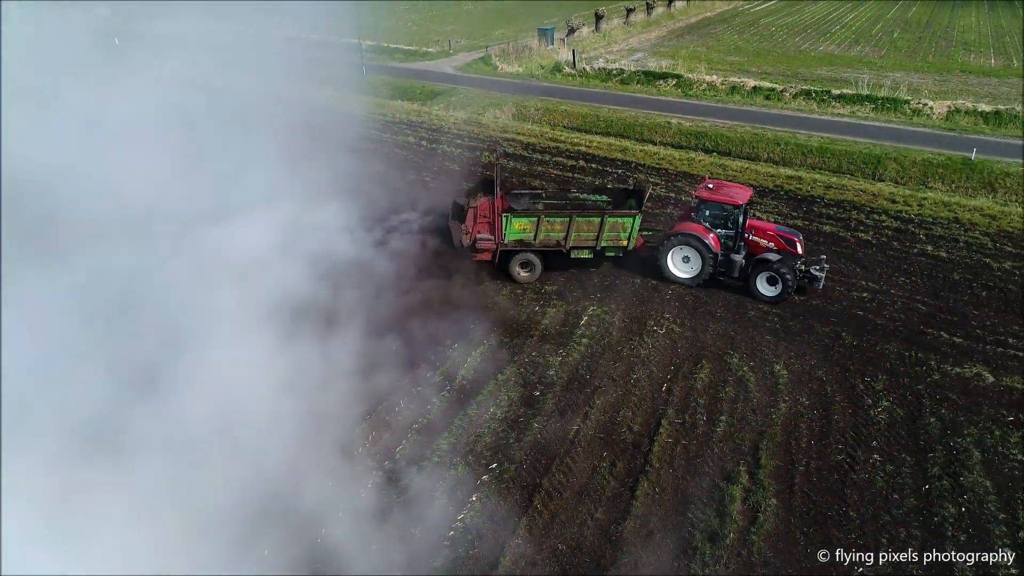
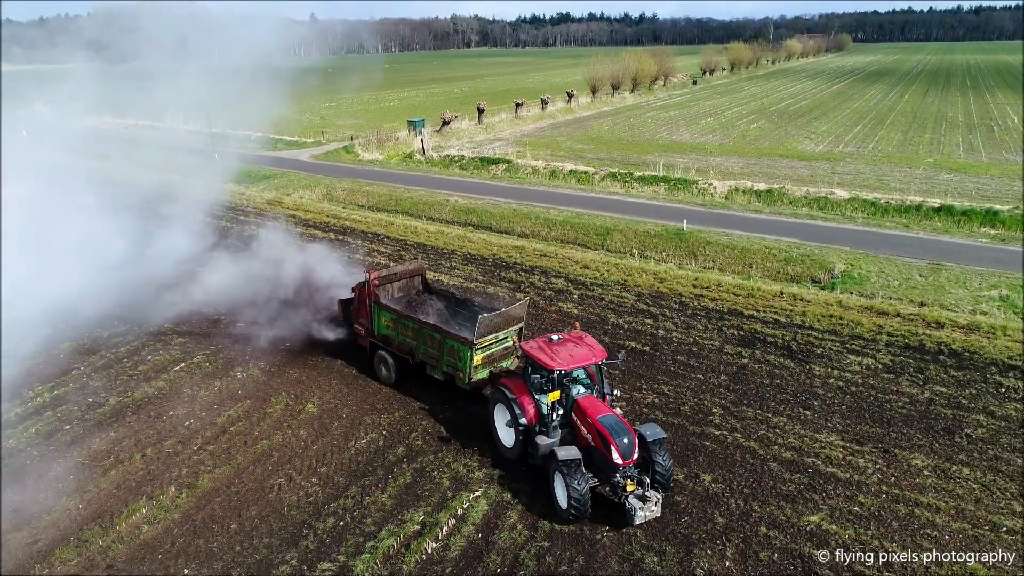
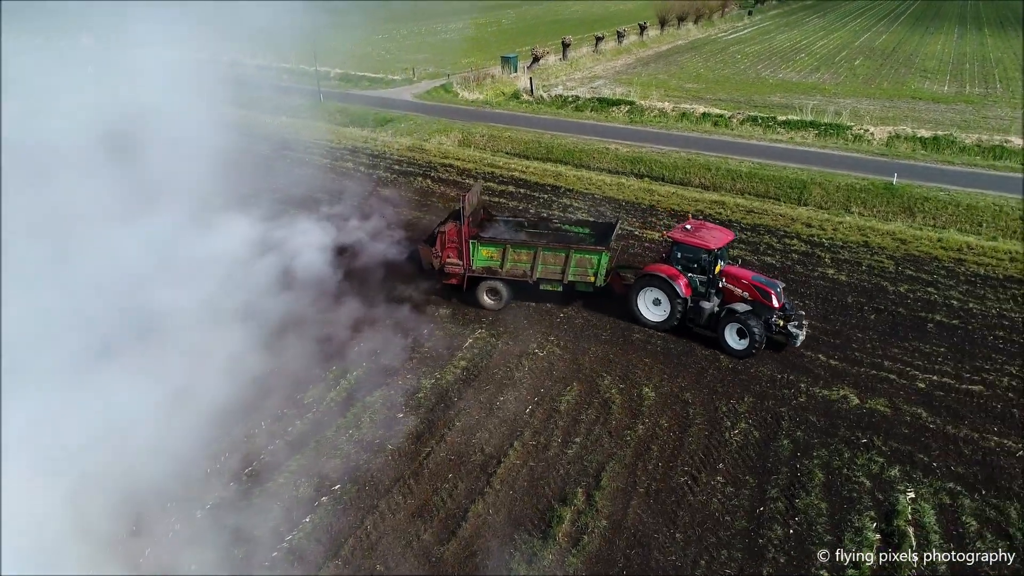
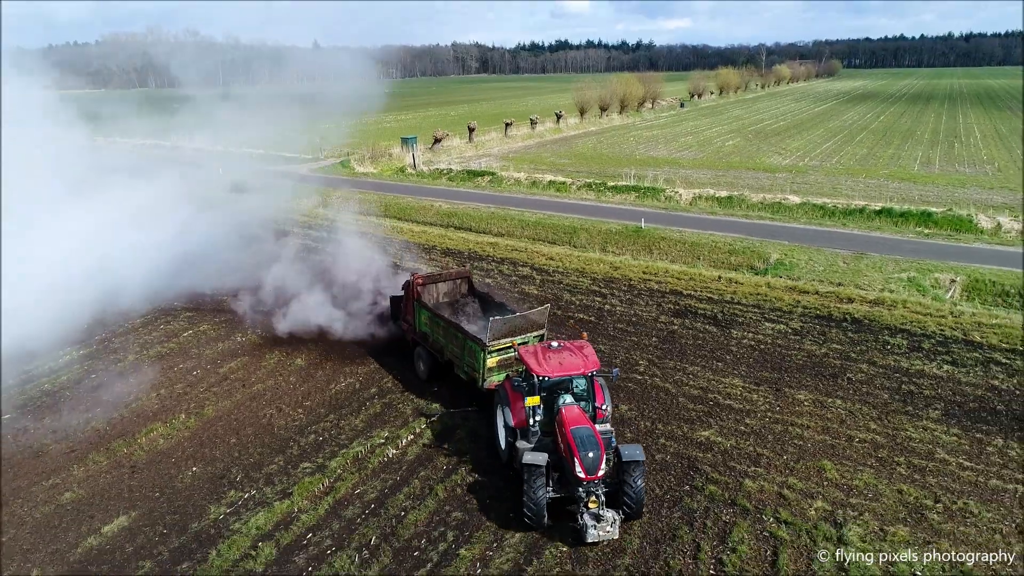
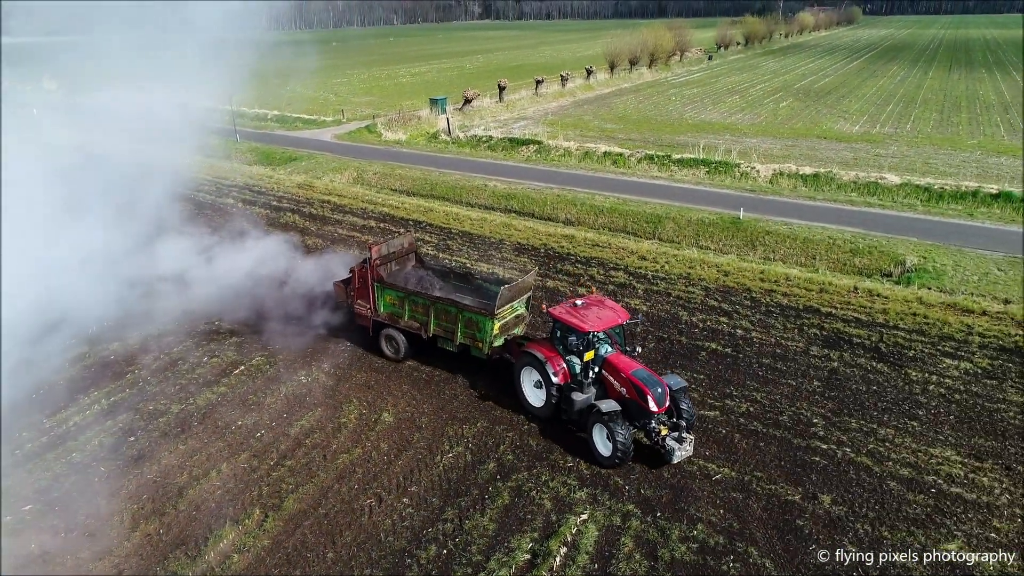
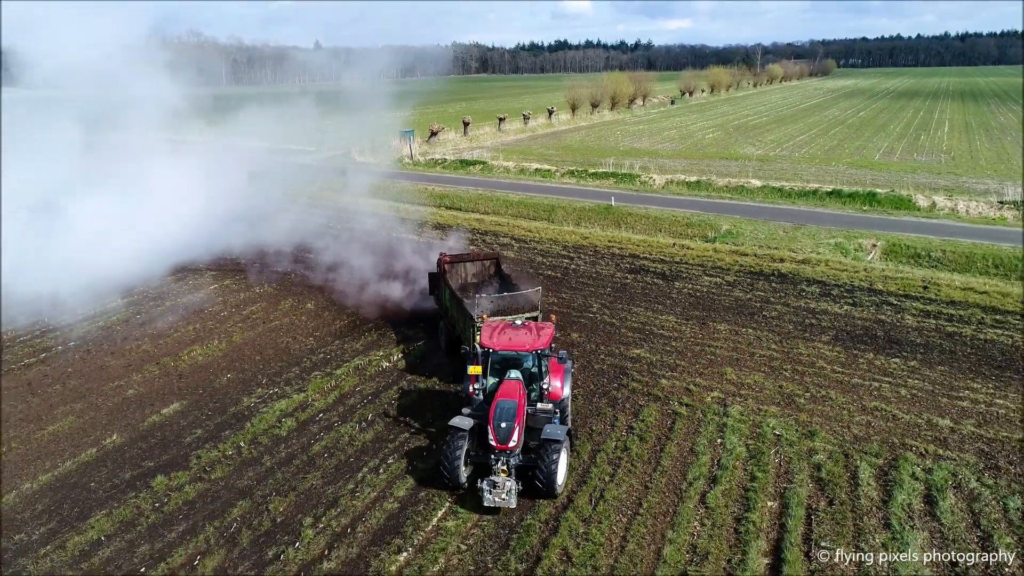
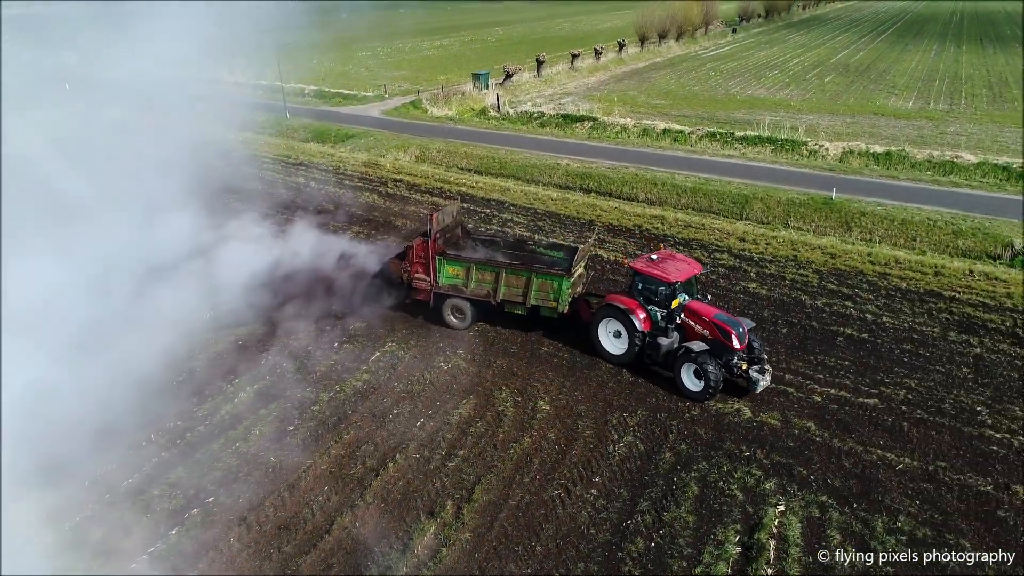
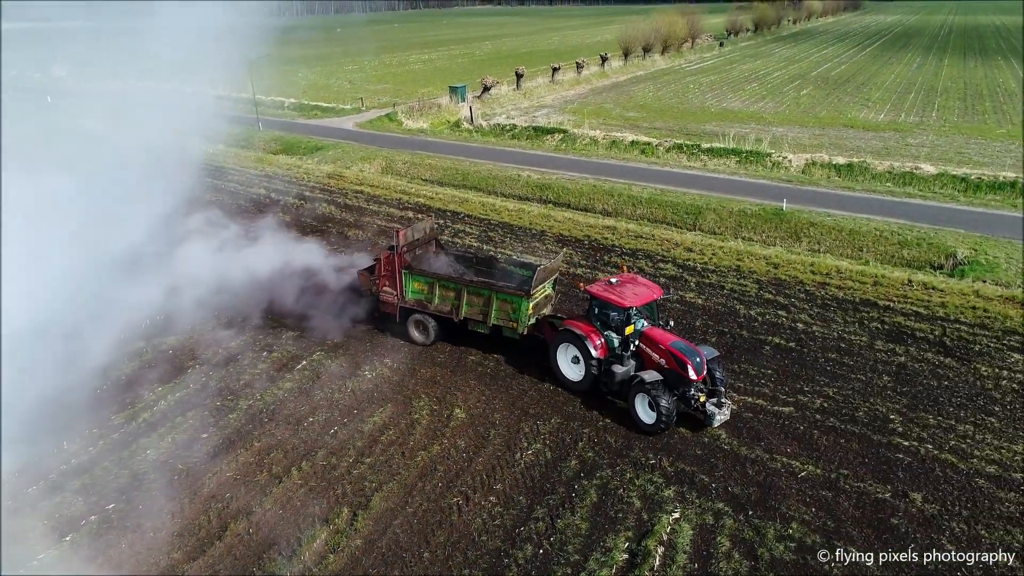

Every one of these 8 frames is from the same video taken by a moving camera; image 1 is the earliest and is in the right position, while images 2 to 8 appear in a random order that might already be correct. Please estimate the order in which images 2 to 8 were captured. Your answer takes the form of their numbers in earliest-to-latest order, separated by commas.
3, 7, 8, 5, 2, 4, 6
